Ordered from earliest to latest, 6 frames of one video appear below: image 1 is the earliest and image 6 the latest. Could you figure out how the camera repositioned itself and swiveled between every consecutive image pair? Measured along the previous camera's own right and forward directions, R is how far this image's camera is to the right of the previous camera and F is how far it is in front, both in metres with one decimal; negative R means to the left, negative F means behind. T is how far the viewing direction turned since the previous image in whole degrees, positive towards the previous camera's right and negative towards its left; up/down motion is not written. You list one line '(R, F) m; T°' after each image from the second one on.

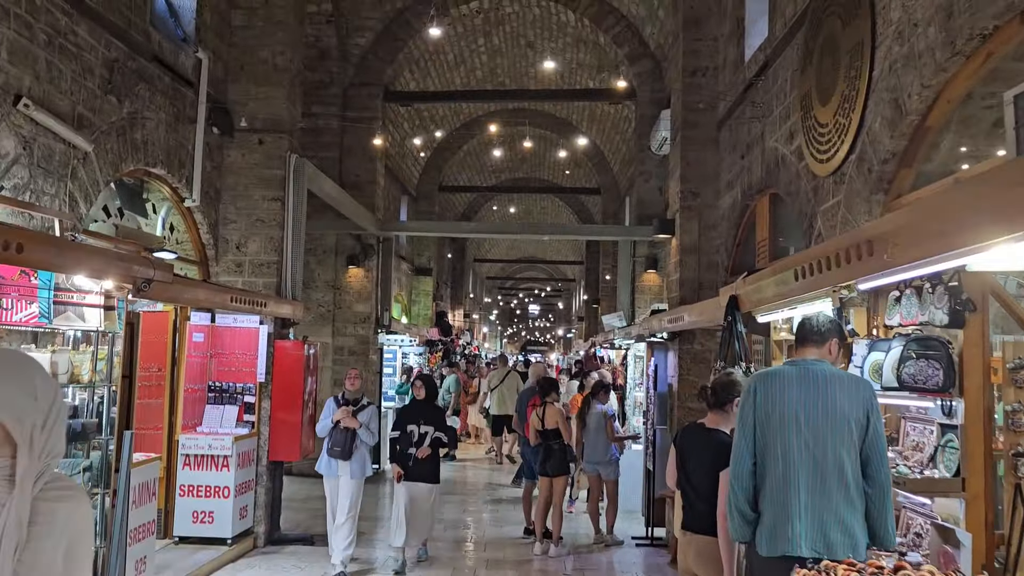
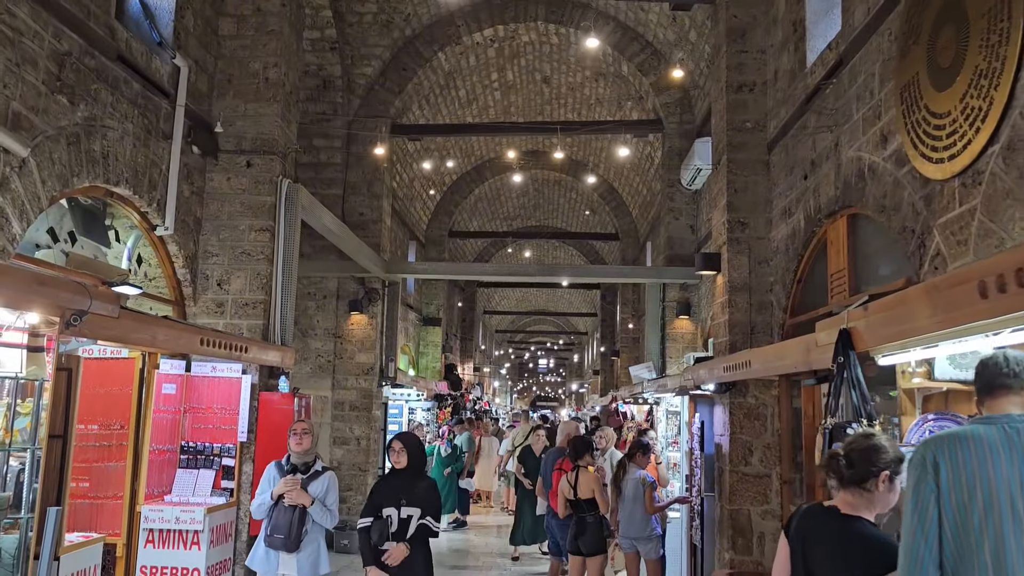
(-0.1, +1.0) m; -1°
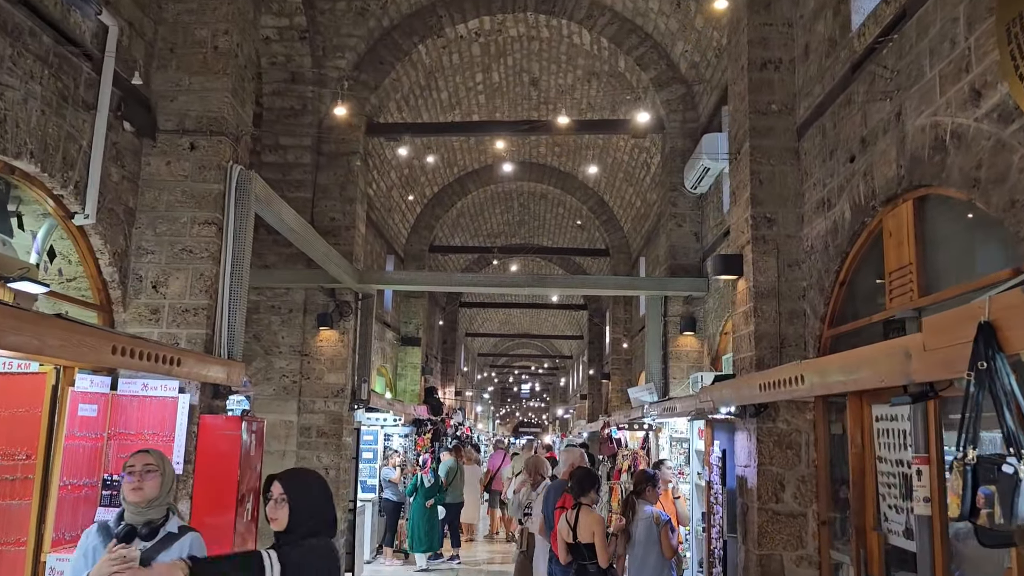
(-0.1, +0.9) m; +1°
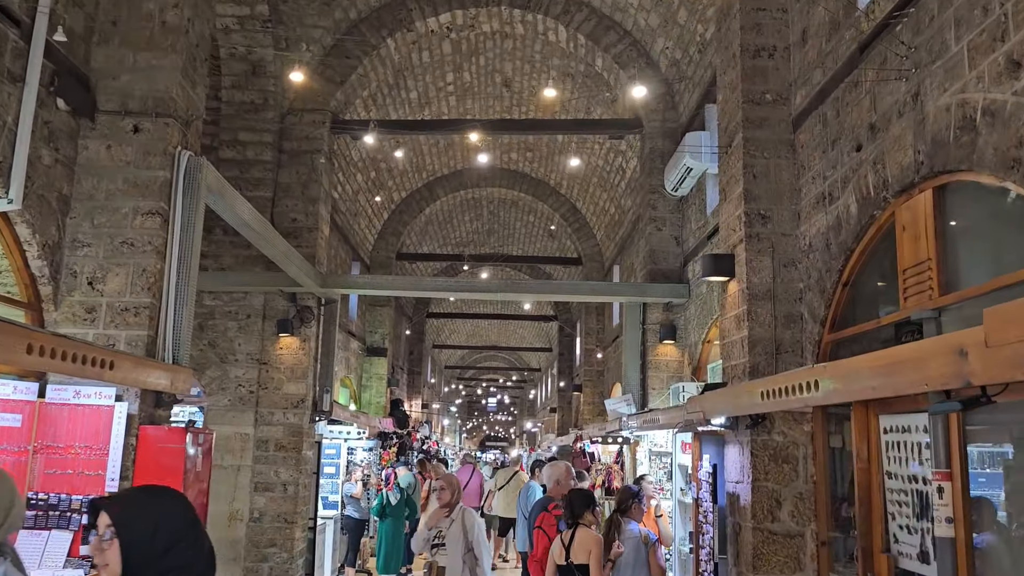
(-0.1, +0.4) m; +2°
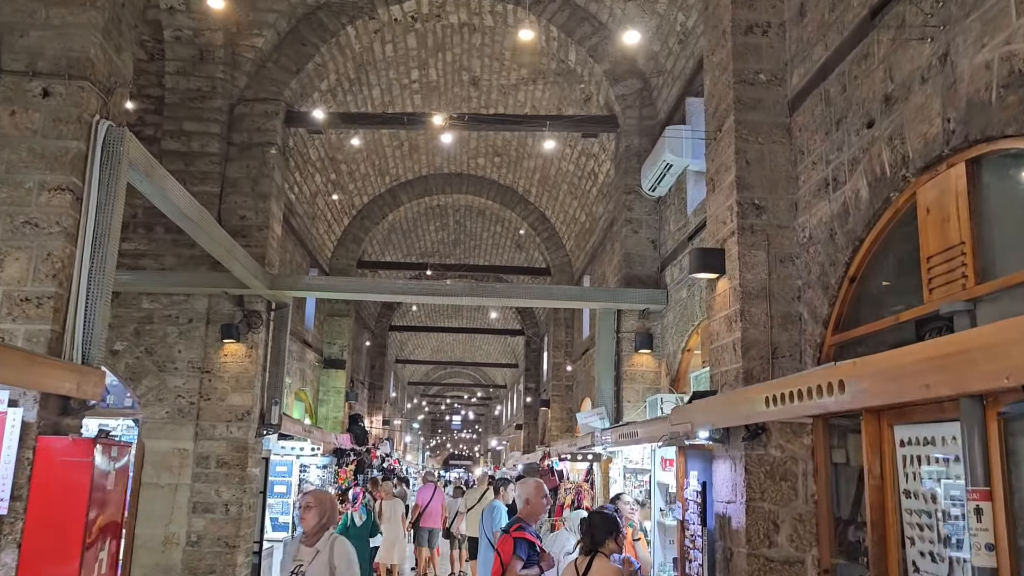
(0.0, +0.6) m; +2°
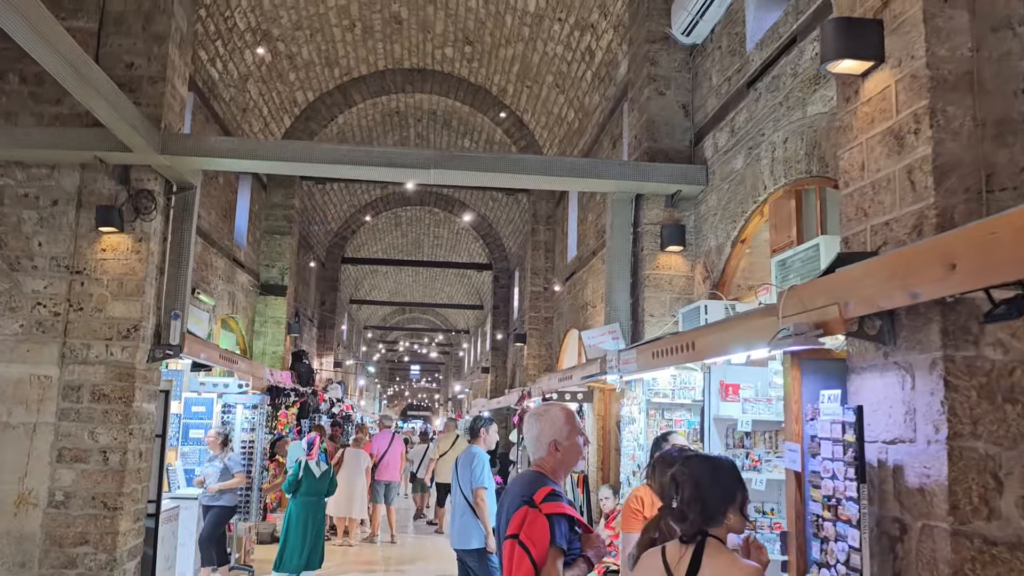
(-0.2, +2.0) m; +3°
